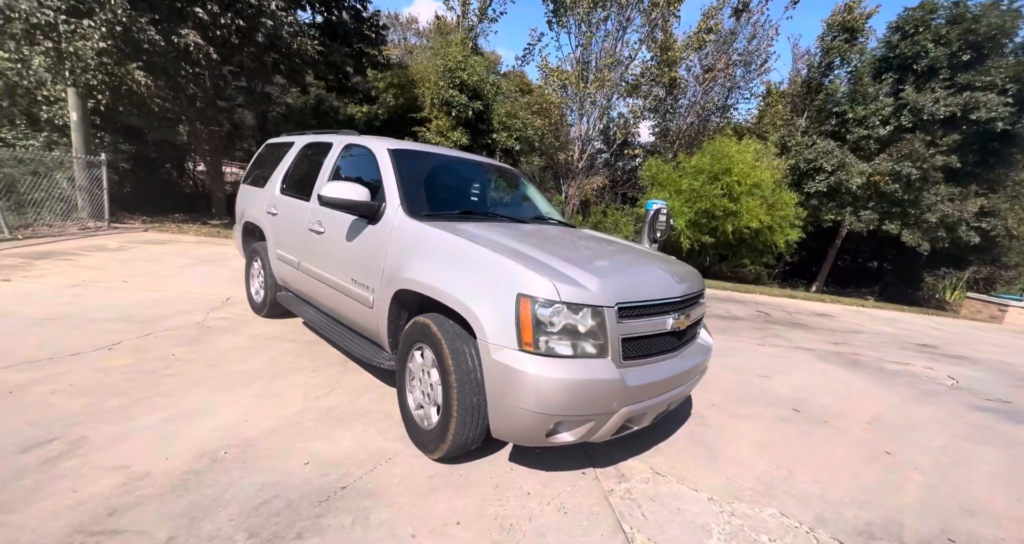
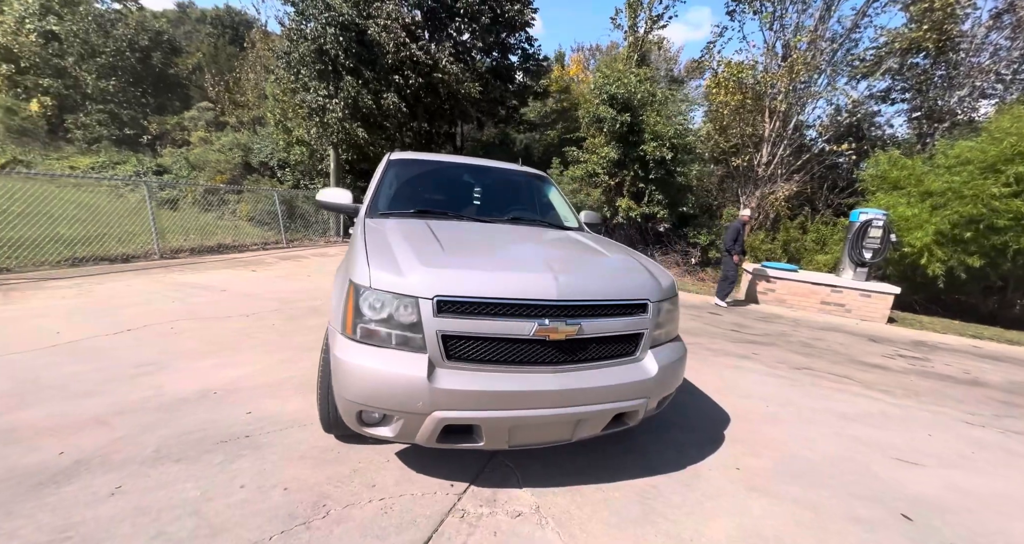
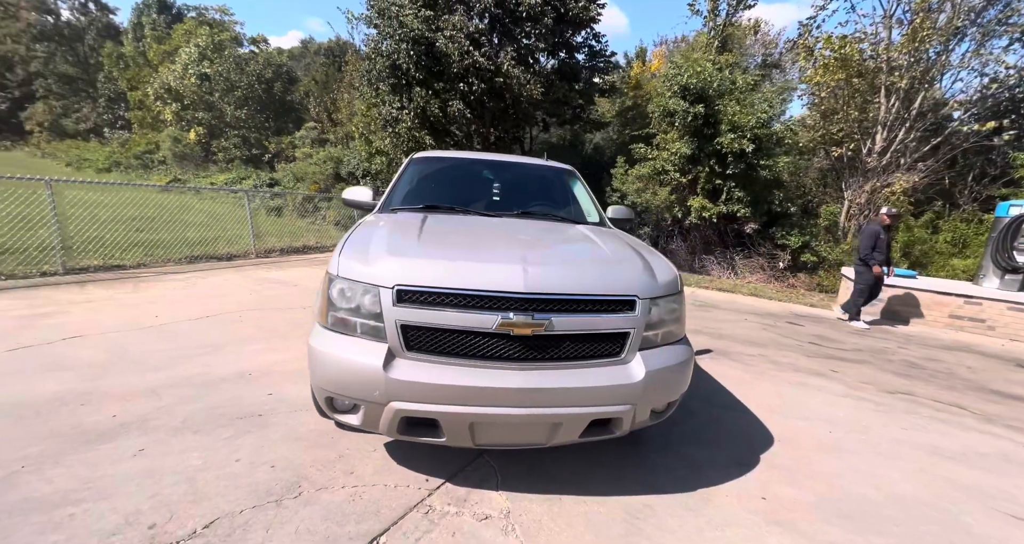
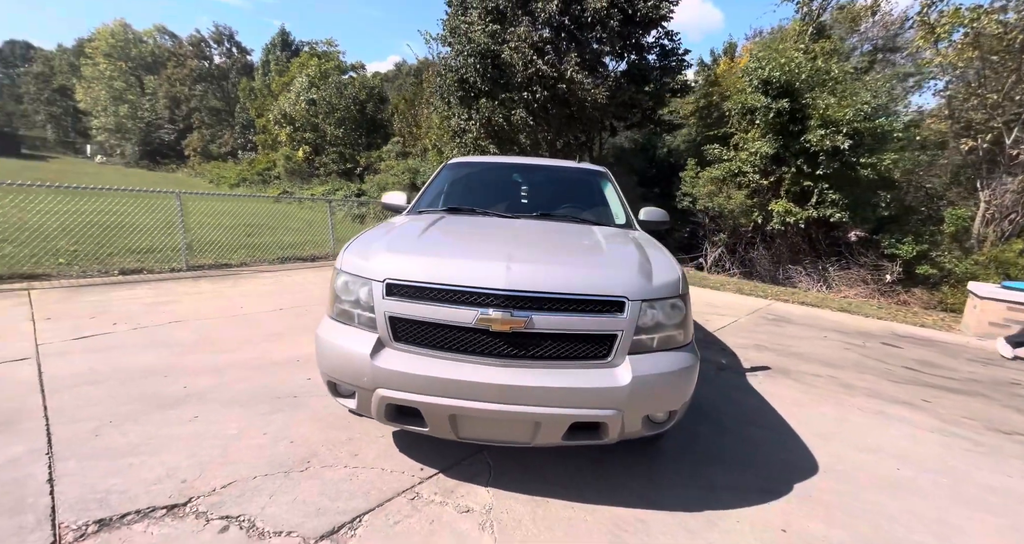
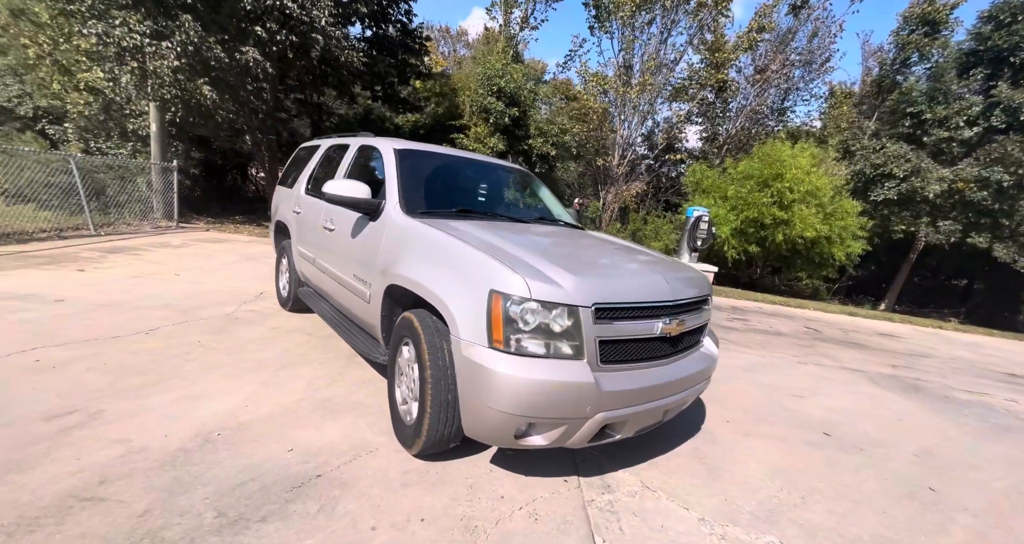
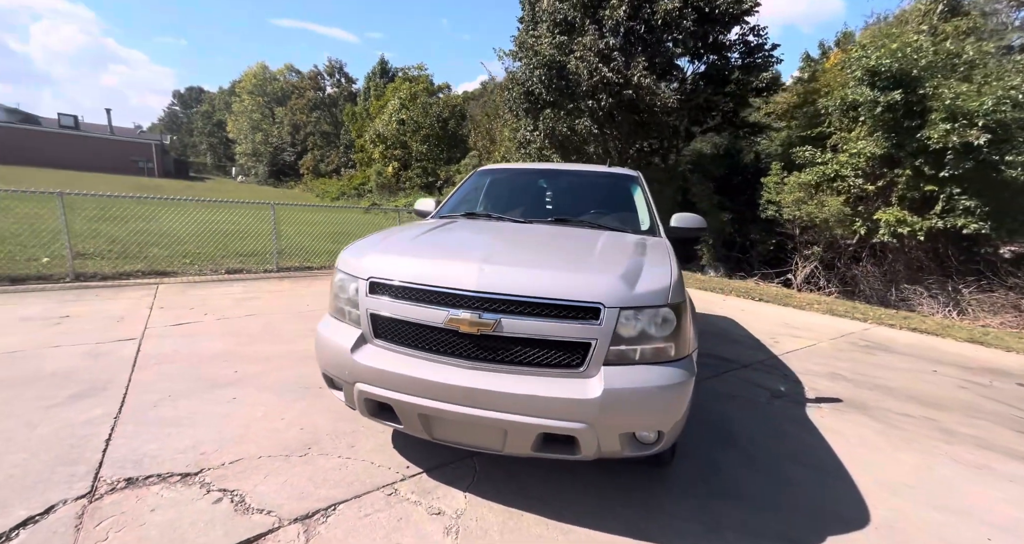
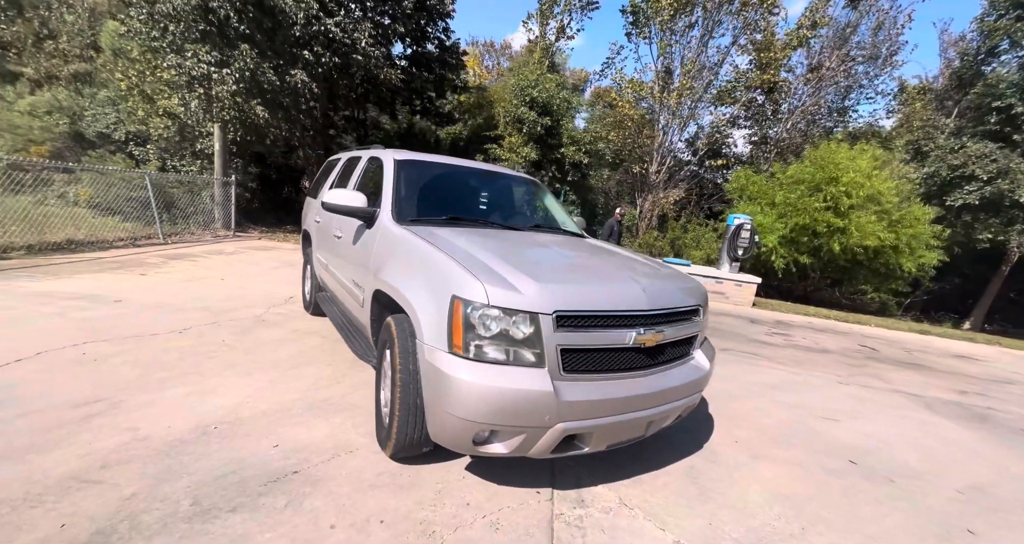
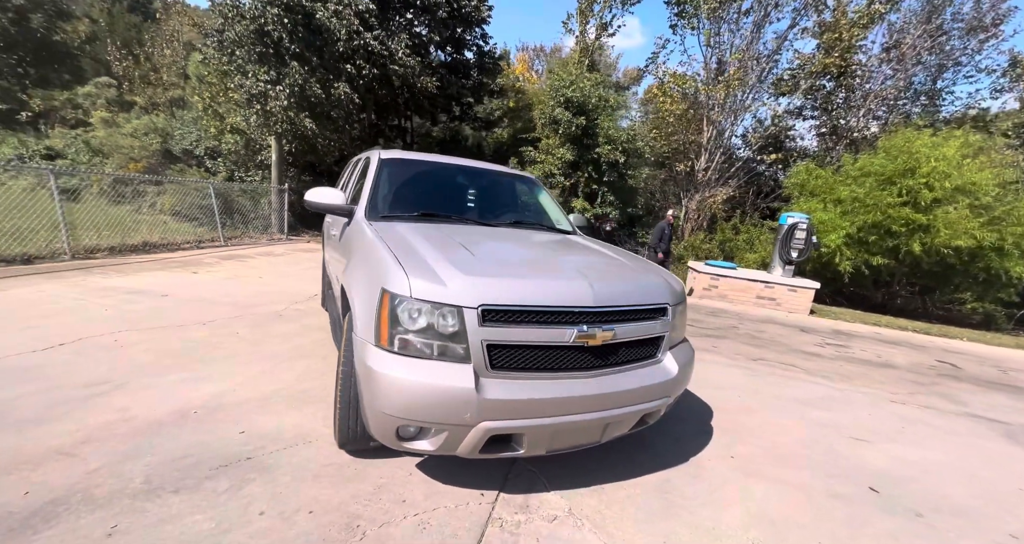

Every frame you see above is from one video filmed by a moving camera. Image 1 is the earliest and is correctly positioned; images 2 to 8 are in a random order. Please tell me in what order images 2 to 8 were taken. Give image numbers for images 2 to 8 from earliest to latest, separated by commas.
5, 7, 8, 2, 3, 4, 6
